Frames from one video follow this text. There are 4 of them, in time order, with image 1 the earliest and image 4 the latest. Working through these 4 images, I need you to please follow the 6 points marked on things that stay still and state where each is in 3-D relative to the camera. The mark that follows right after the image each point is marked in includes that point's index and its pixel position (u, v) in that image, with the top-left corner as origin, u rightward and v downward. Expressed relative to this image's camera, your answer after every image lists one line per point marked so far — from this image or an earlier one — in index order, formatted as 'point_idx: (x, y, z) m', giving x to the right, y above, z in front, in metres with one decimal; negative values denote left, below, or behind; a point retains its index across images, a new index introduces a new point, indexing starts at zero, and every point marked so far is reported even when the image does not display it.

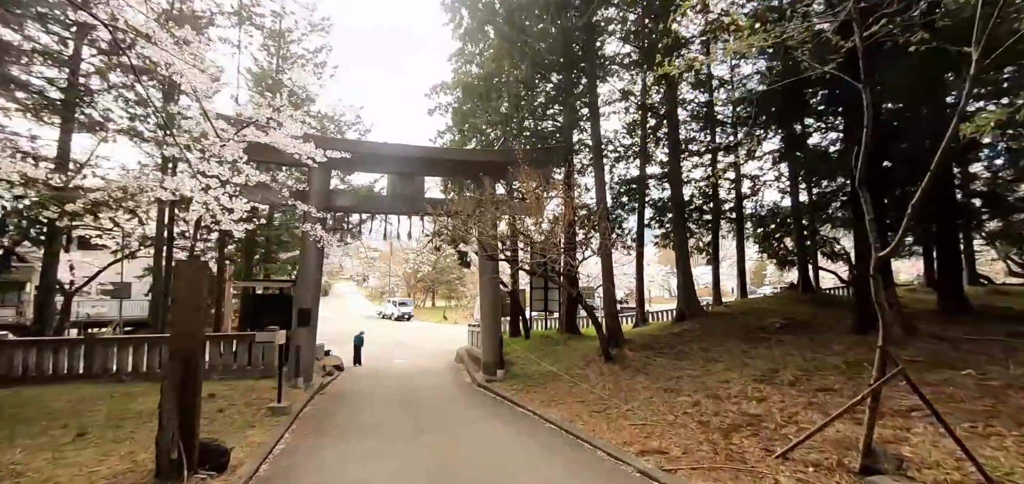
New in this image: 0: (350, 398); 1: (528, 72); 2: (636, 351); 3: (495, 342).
0: (-3.0, -2.9, +8.7) m
1: (+0.4, +4.0, +11.1) m
2: (+2.3, -2.0, +8.6) m
3: (-0.3, -2.0, +9.4) m
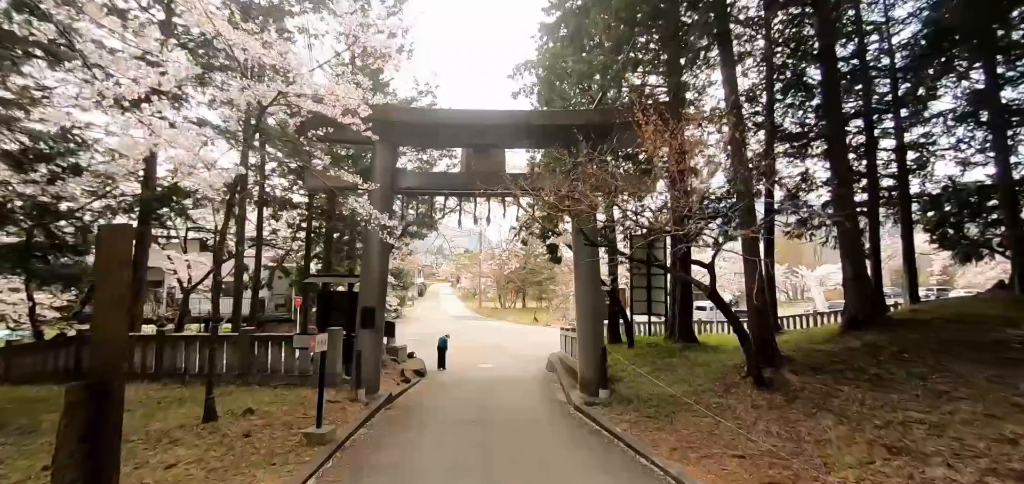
0: (-1.4, -2.7, +7.2) m
1: (+2.2, +4.2, +8.9) m
2: (+3.7, -1.7, +6.0) m
3: (+1.3, -1.7, +7.4) m
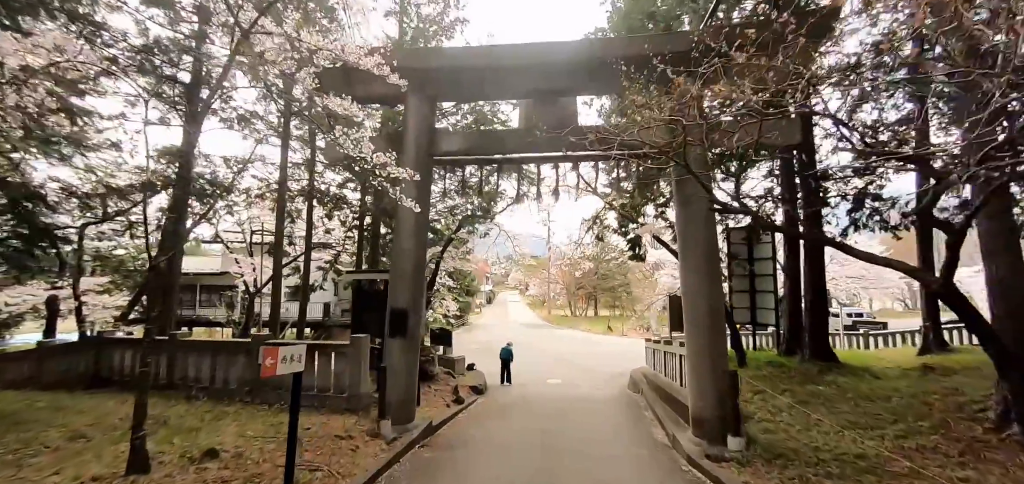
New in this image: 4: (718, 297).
0: (-0.6, -2.4, +5.2) m
1: (+3.2, +4.5, +6.5) m
2: (+4.3, -1.3, +3.3) m
3: (+2.2, -1.4, +5.0) m
4: (+2.3, -0.6, +5.2) m
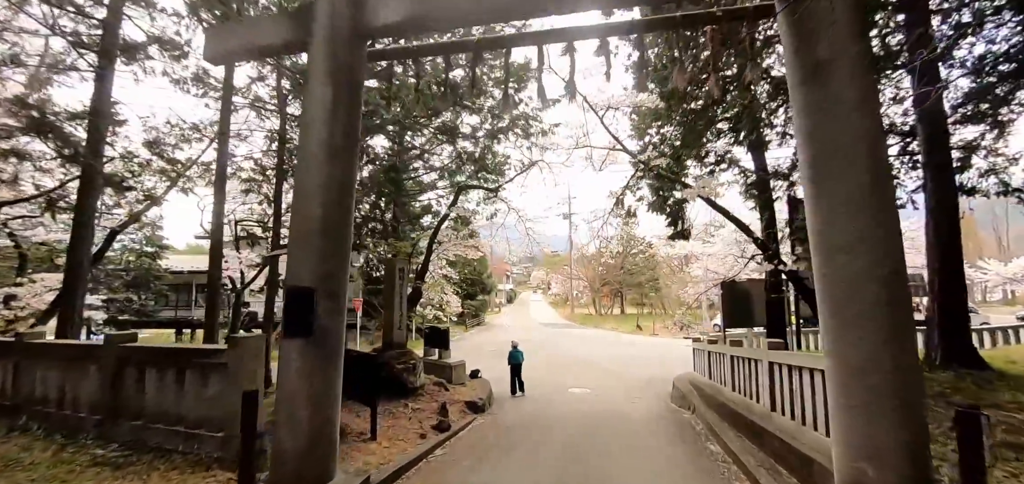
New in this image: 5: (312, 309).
0: (-0.7, -1.9, +2.7) m
1: (+3.1, +5.1, +3.9) m
2: (+4.1, -0.7, +0.6) m
3: (+2.0, -0.9, +2.4) m
4: (+2.1, 0.0, +2.6) m
5: (-1.4, -0.5, +3.5) m
